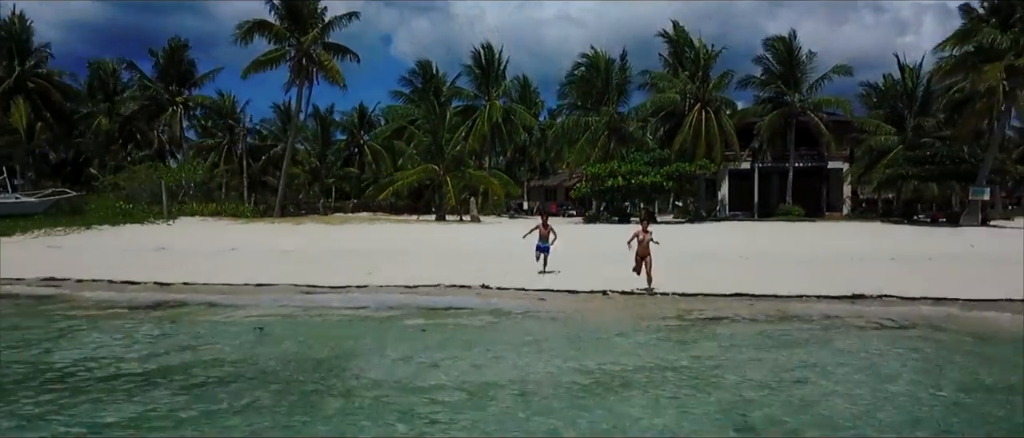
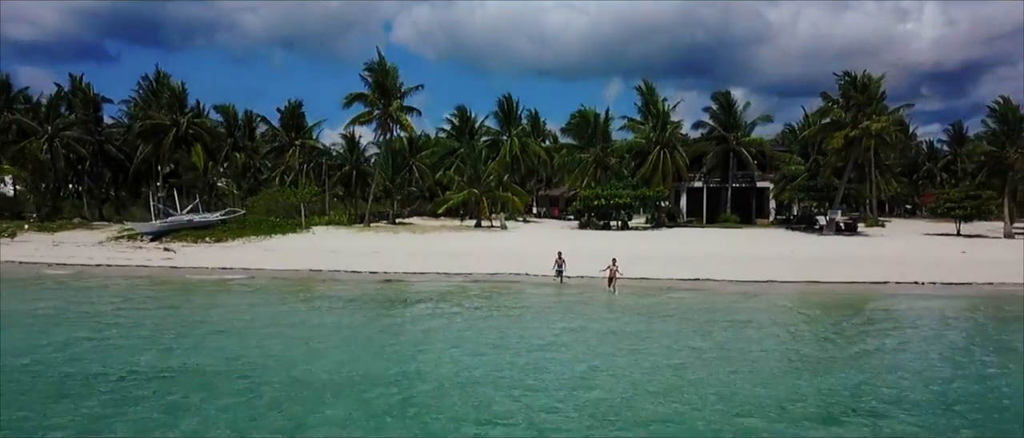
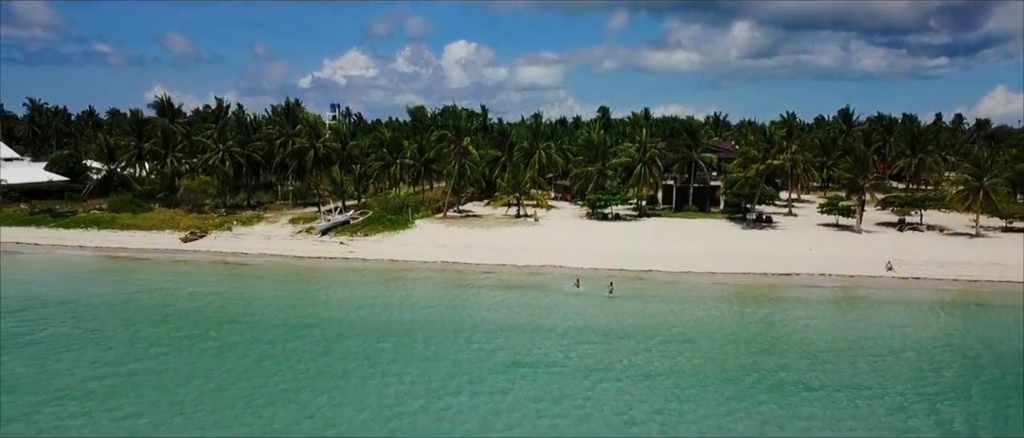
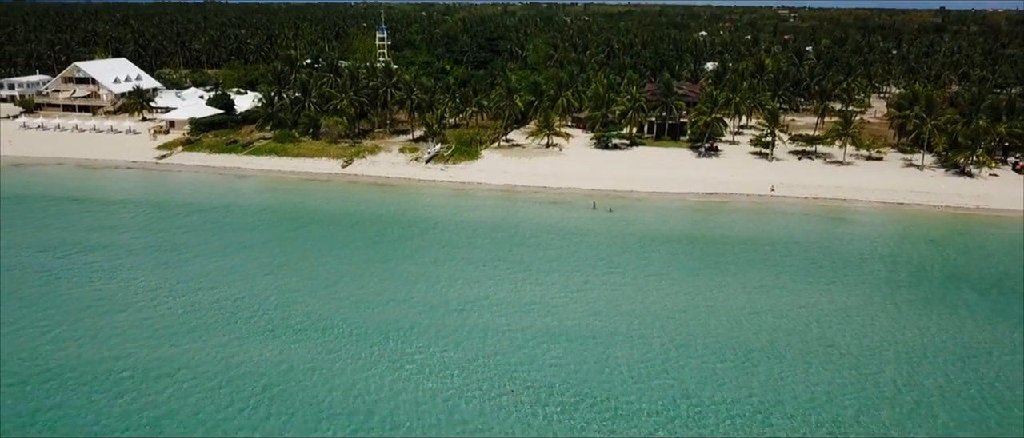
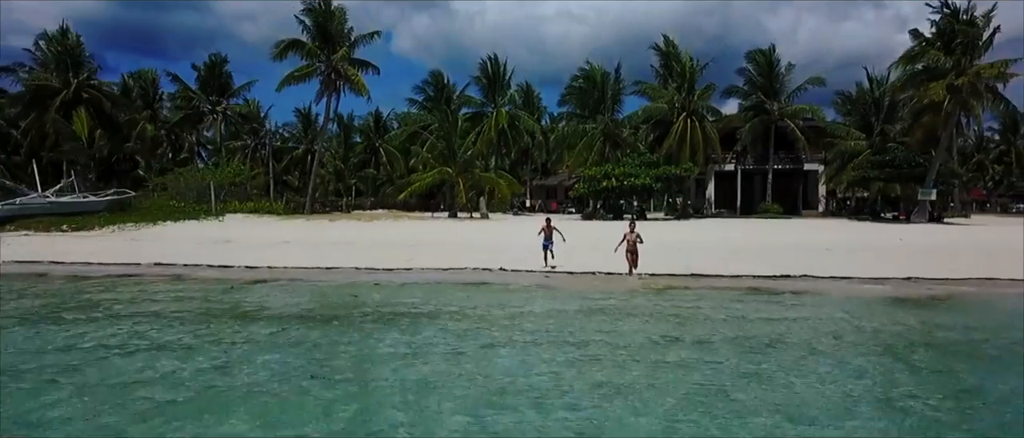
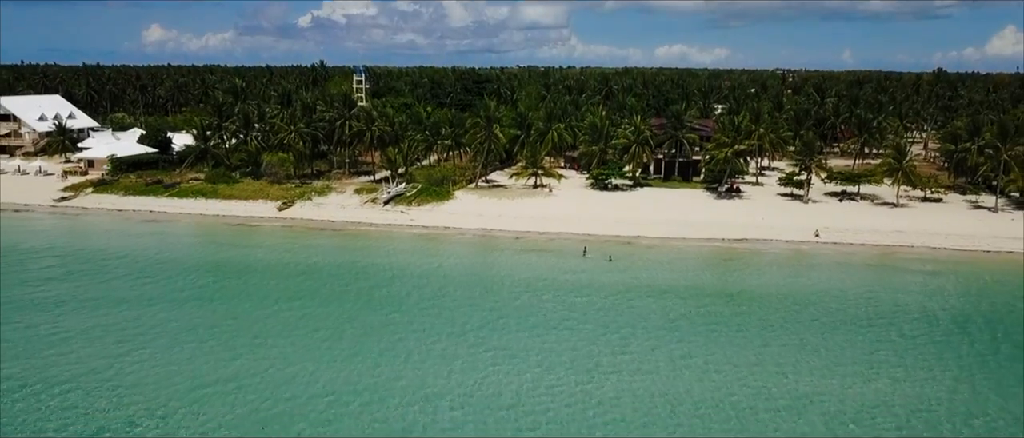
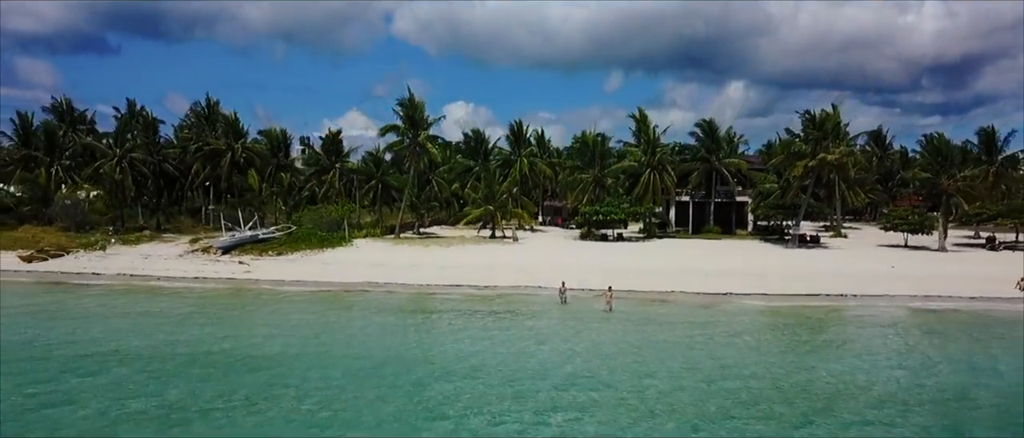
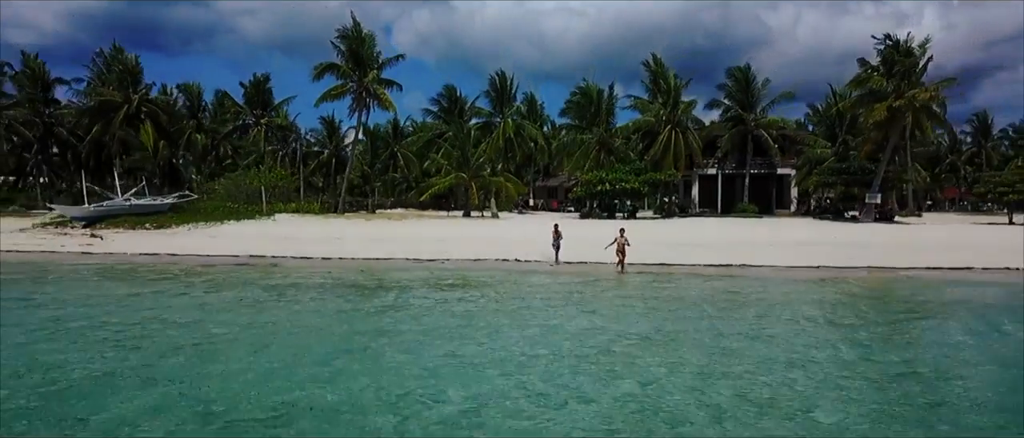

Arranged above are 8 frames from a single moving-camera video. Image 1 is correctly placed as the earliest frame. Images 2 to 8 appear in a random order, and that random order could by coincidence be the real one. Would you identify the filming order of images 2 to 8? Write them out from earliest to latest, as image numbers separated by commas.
5, 8, 2, 7, 3, 6, 4
